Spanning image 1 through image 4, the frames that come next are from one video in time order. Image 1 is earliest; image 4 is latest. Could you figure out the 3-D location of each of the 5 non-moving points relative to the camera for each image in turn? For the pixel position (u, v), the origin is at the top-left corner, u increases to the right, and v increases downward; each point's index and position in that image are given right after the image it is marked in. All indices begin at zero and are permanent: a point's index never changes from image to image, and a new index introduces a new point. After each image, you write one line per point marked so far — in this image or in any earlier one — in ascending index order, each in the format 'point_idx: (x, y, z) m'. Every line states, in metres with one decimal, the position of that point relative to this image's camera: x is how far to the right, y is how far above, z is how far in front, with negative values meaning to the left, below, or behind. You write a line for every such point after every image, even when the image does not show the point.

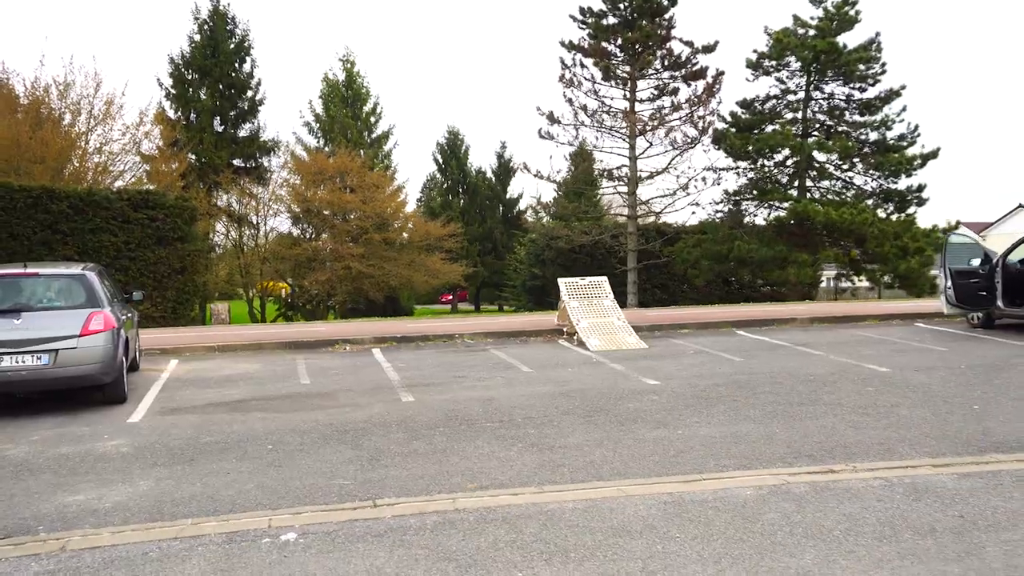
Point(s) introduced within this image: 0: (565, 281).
0: (+0.9, +0.1, +14.7) m
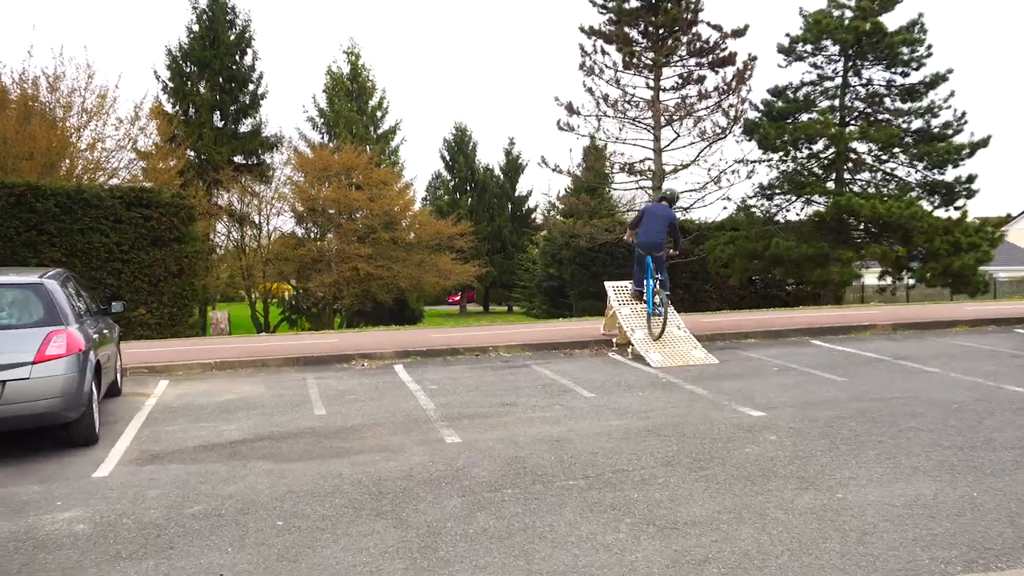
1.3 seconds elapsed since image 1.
0: (+1.5, +0.1, +12.8) m
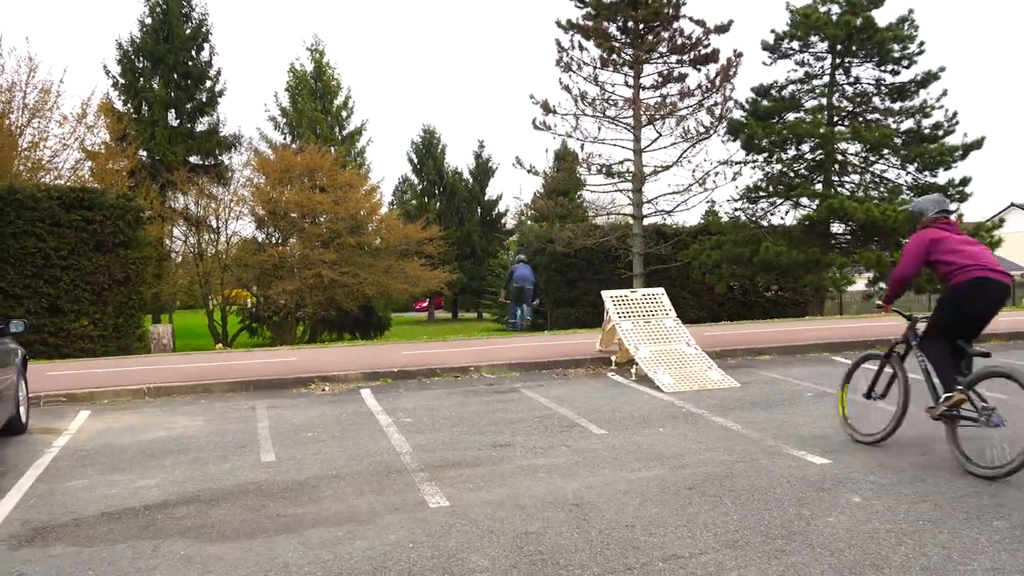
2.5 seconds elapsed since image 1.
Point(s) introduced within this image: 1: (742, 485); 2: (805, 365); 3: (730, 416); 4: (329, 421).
0: (+1.3, -0.1, +11.2) m
1: (+1.5, -1.3, +5.5) m
2: (+3.7, -1.0, +10.9) m
3: (+2.0, -1.2, +7.9) m
4: (-1.8, -1.3, +8.5) m
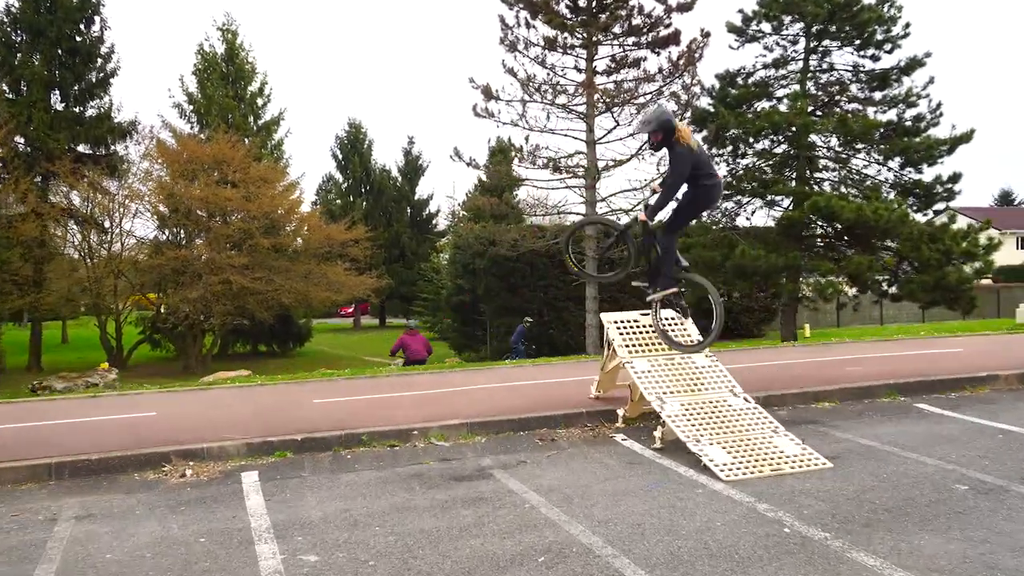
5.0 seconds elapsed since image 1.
0: (+1.0, -0.3, +7.8) m
1: (+1.6, -1.4, +2.1) m
2: (+3.4, -1.2, +7.7) m
3: (+1.9, -1.4, +4.6) m
4: (-1.9, -1.5, +4.8) m
